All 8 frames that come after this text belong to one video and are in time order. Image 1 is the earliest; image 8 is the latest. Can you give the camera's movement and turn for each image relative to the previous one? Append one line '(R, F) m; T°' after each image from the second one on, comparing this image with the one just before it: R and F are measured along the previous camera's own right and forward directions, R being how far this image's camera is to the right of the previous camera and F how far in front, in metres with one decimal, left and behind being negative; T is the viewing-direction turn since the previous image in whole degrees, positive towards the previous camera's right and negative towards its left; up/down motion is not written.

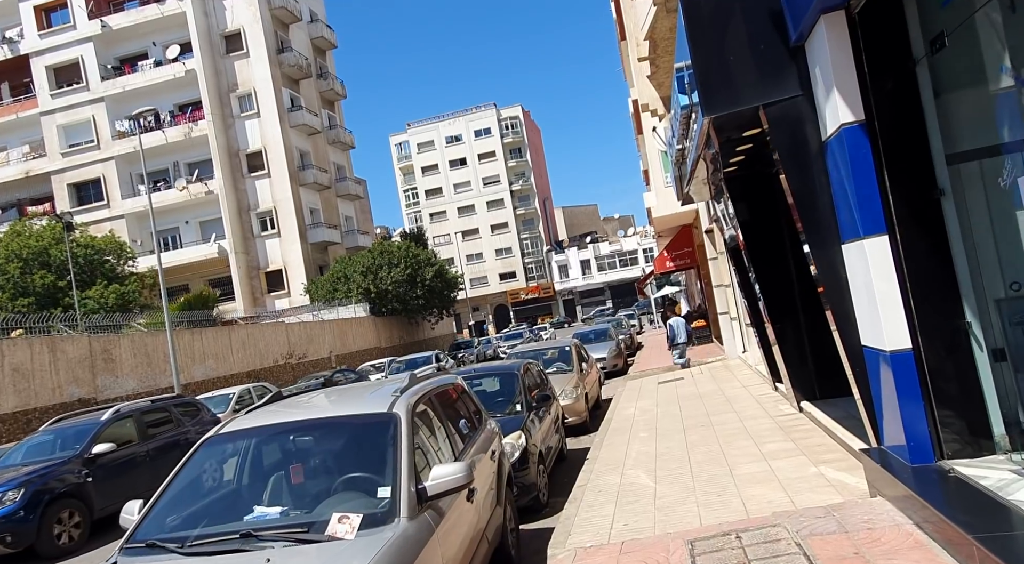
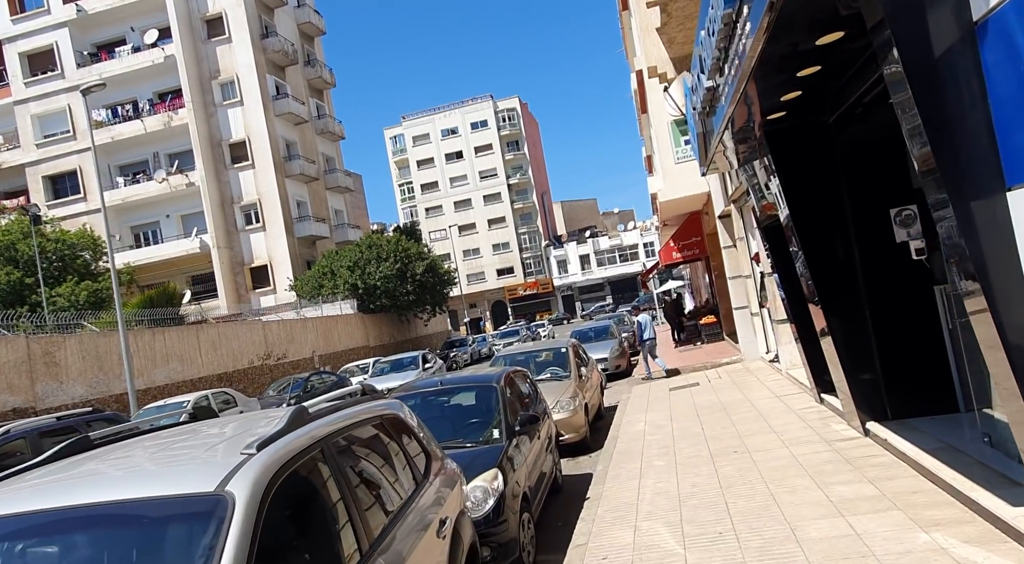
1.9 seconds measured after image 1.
(+0.2, +1.9) m; 0°
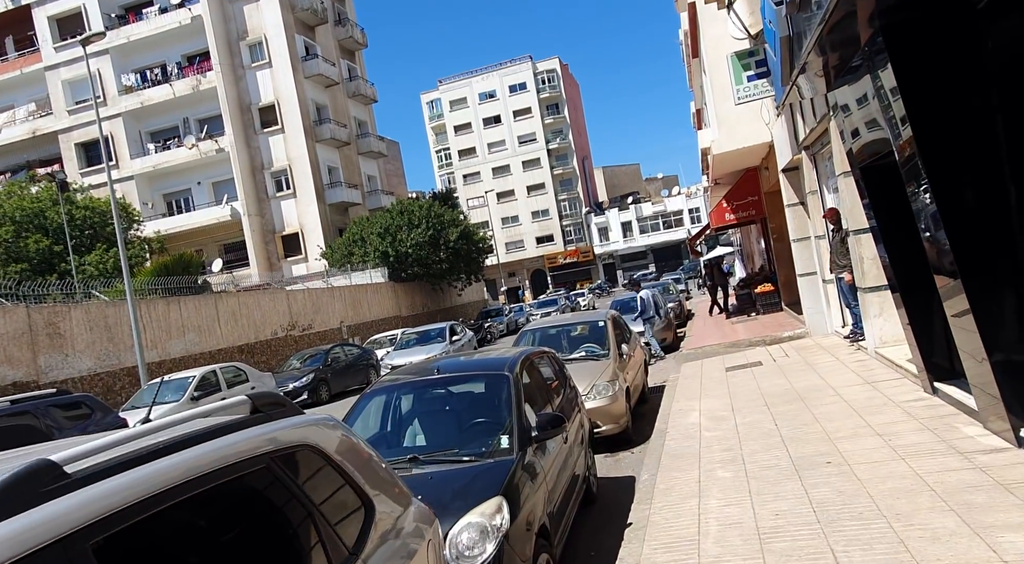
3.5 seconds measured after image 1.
(+0.2, +1.6) m; -3°
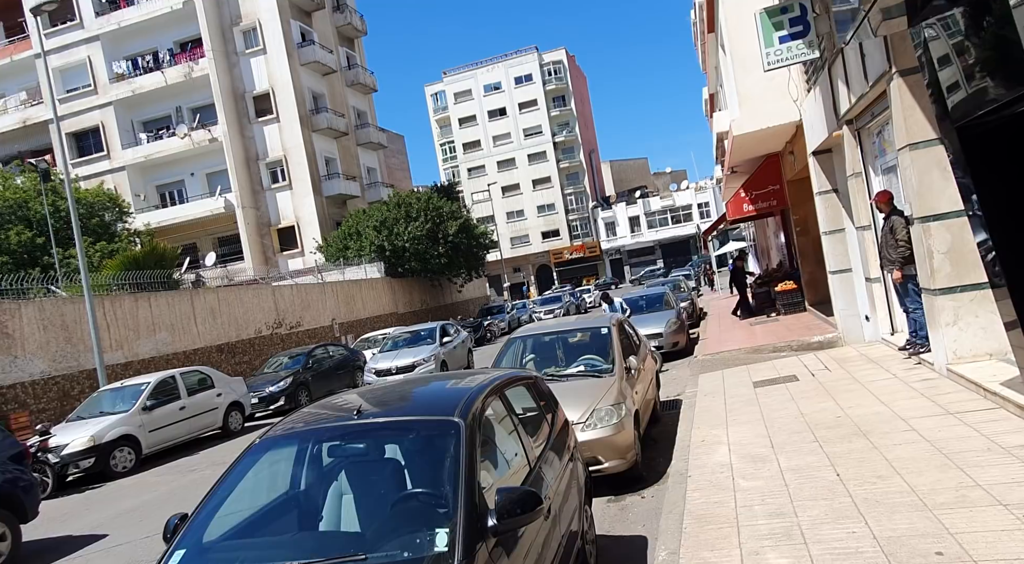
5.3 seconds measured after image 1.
(+0.2, +1.6) m; -1°
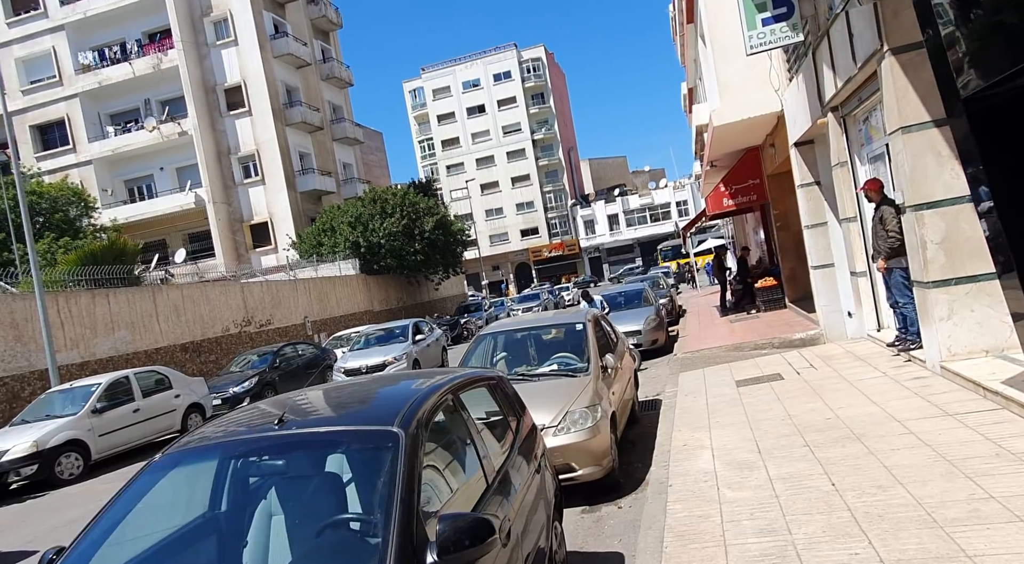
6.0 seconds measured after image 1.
(+0.1, +0.5) m; +2°
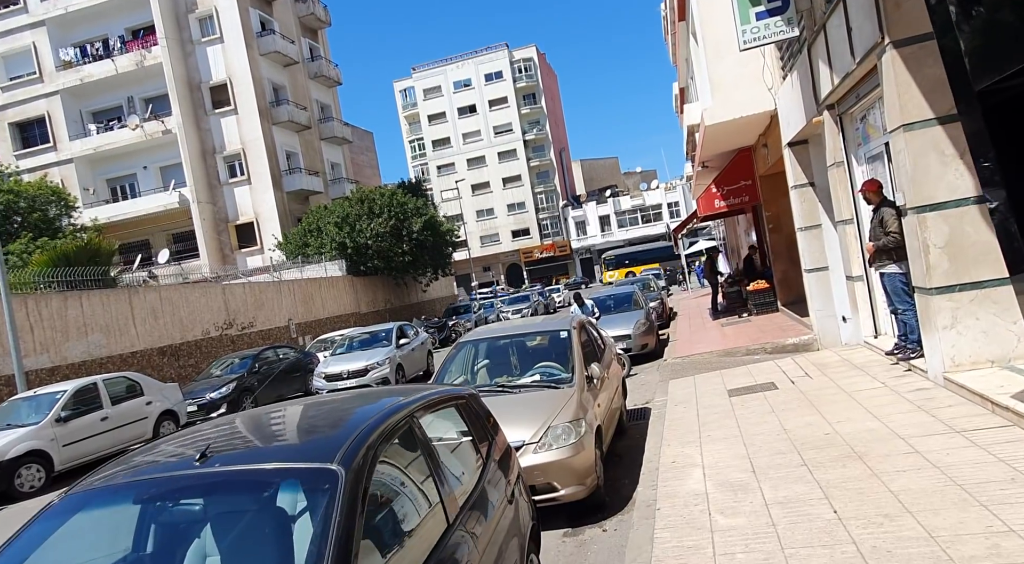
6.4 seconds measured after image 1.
(+0.1, +0.4) m; +1°
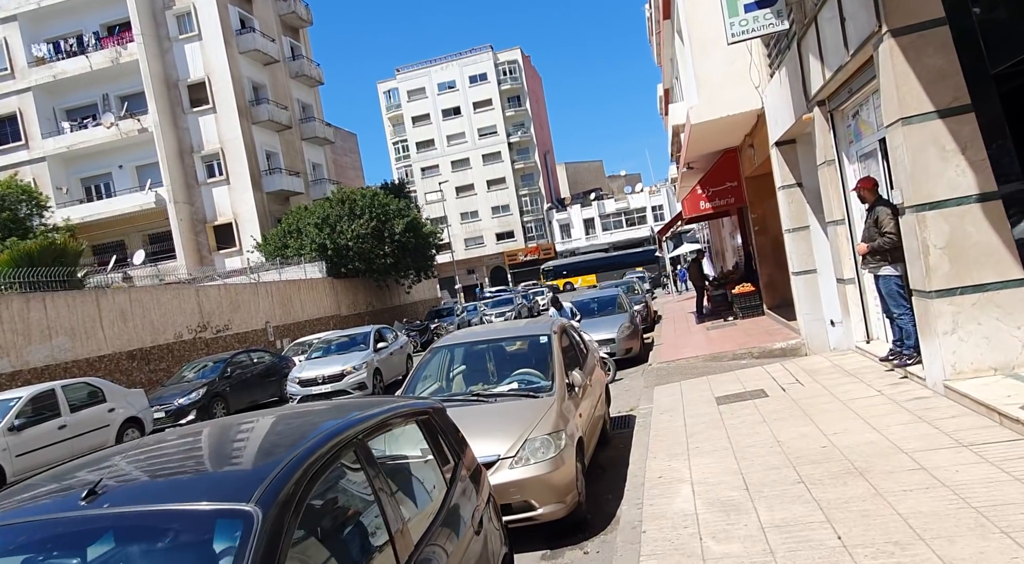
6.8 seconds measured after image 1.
(+0.1, +0.4) m; +1°
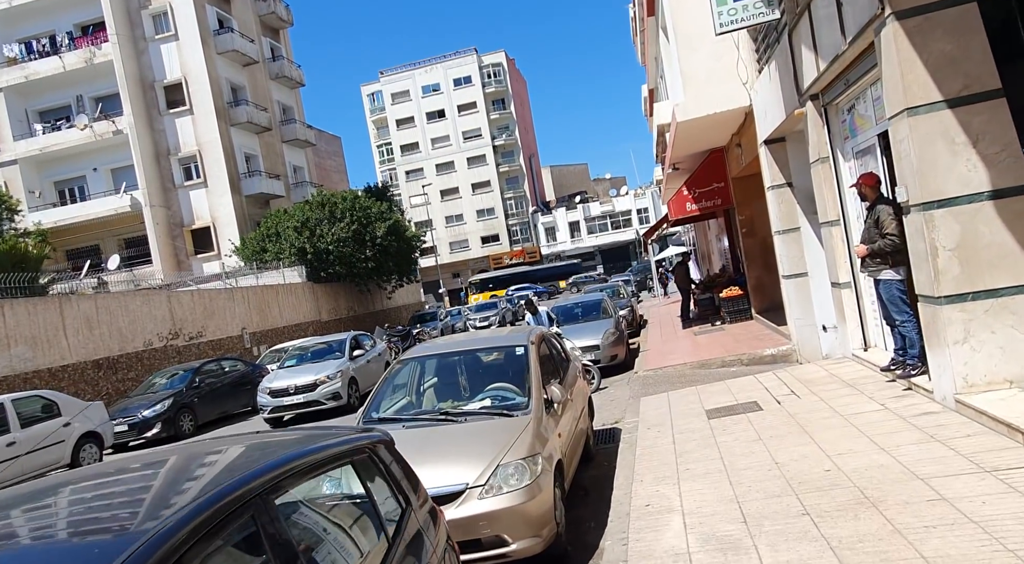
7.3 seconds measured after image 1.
(+0.1, +0.5) m; +1°
